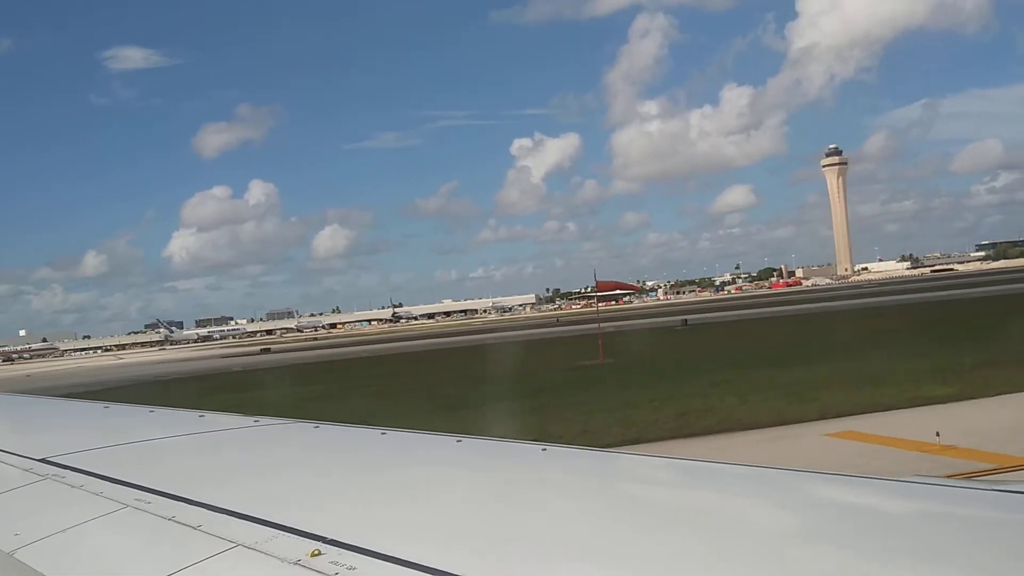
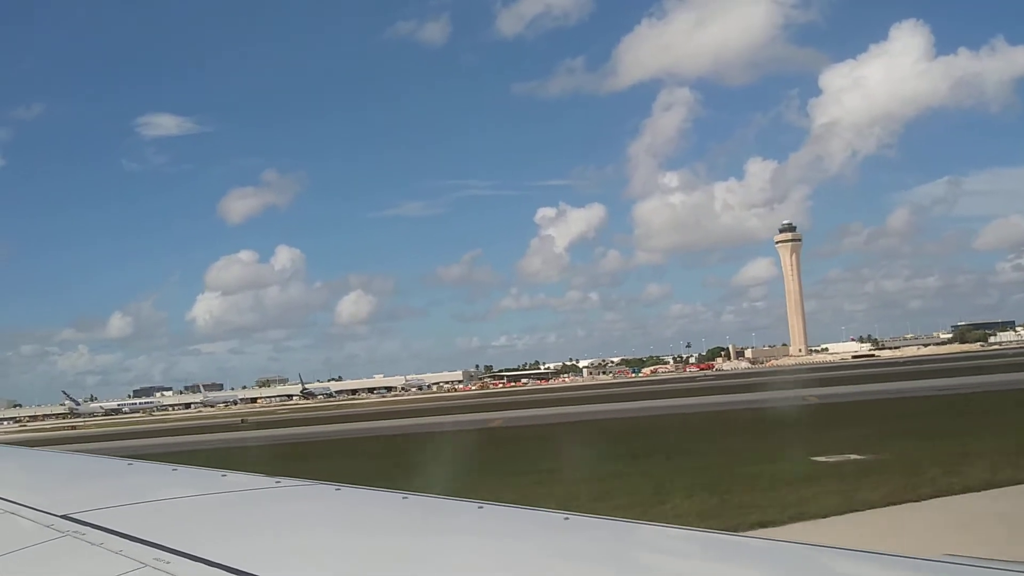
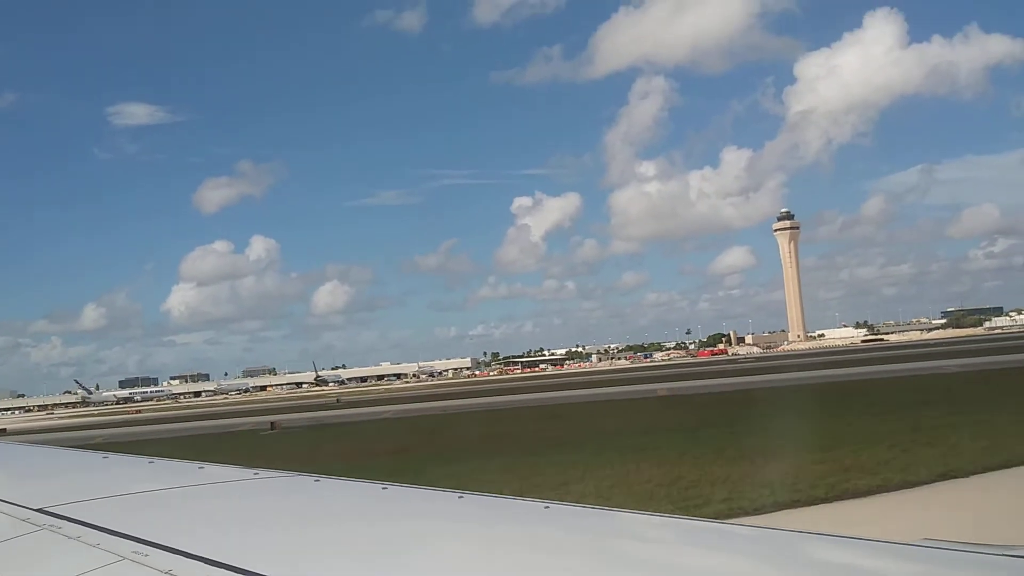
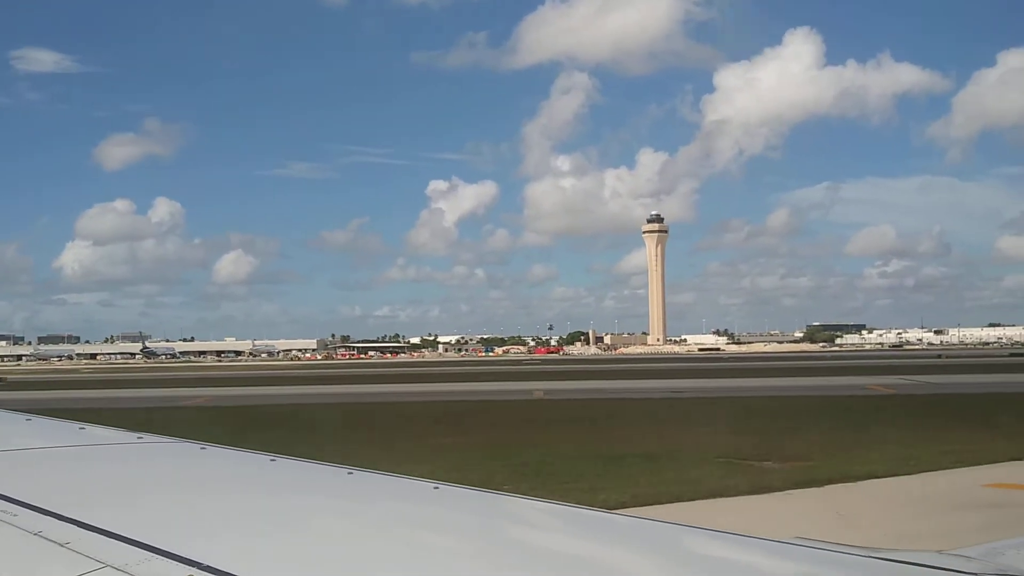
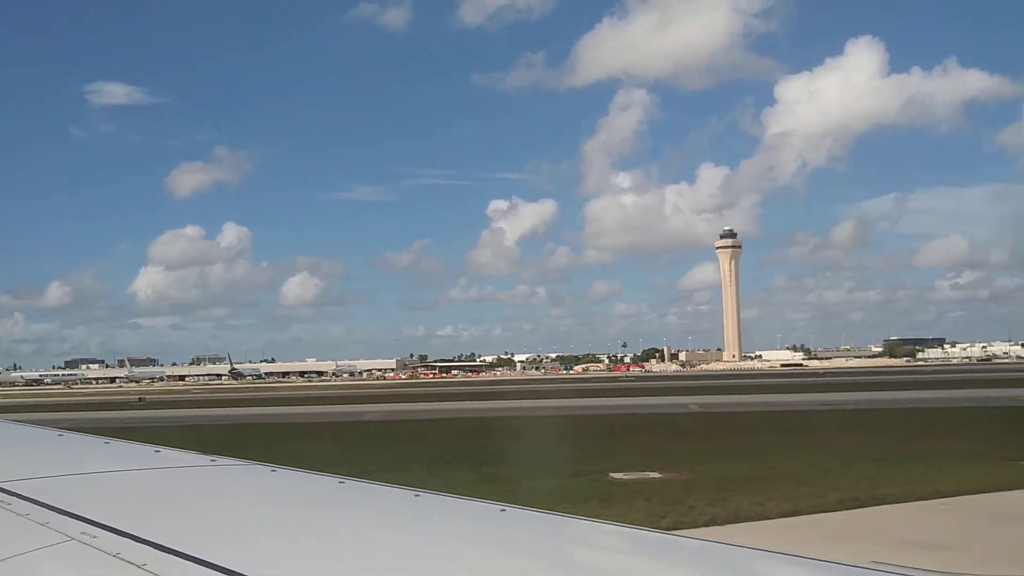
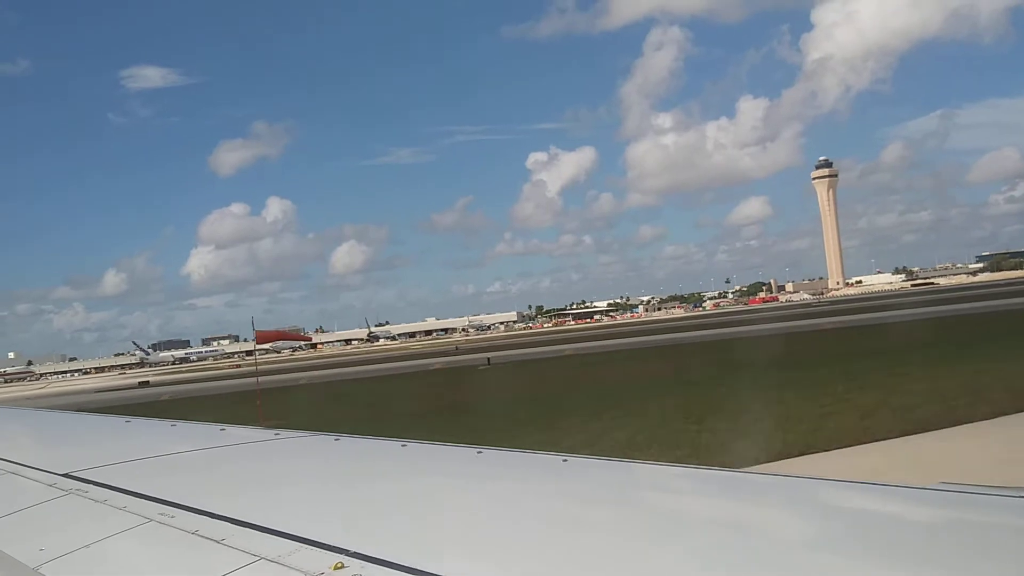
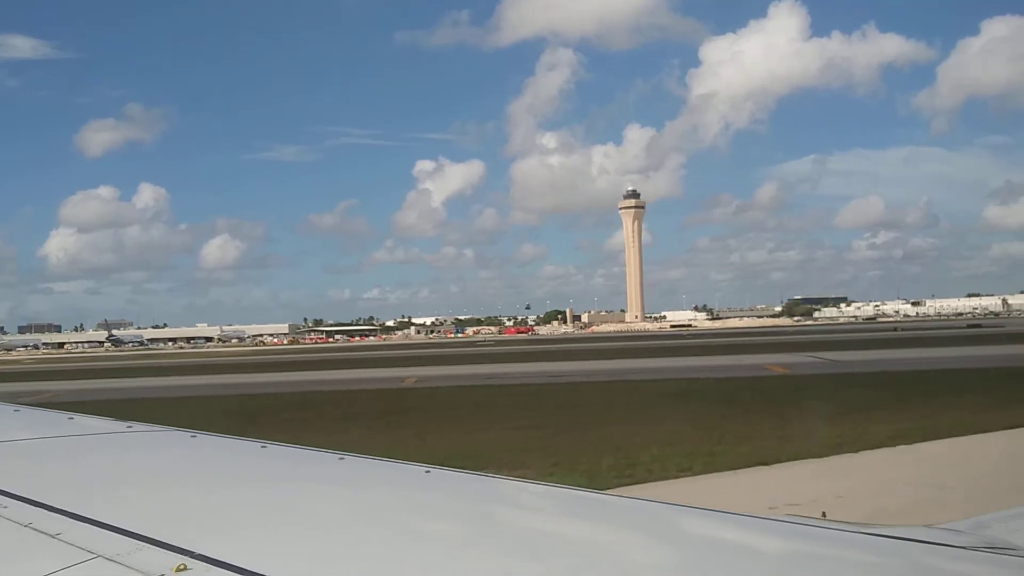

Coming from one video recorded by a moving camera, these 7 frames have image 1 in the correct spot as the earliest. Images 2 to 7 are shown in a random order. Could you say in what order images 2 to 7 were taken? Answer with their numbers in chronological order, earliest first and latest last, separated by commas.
6, 3, 2, 5, 4, 7
